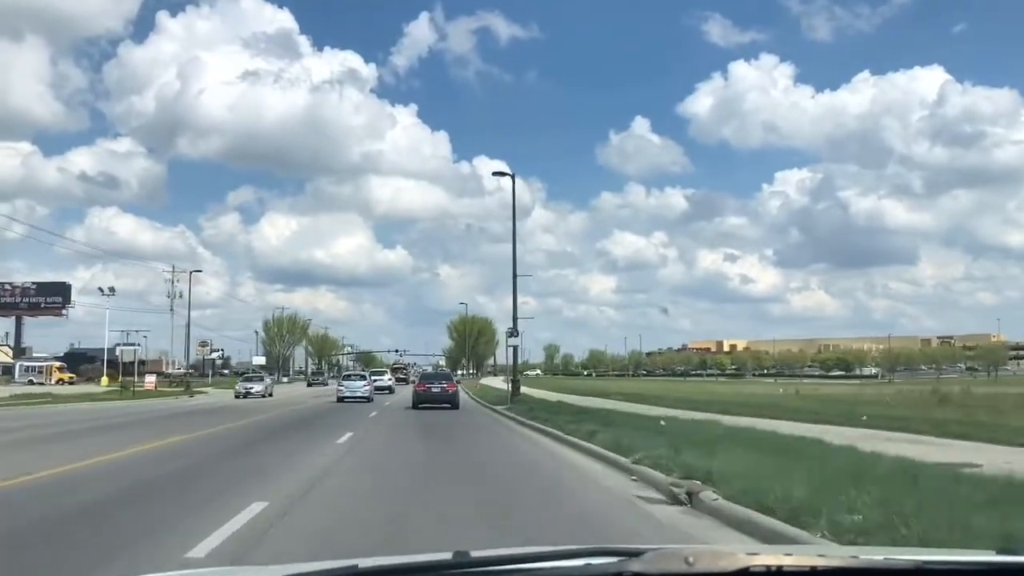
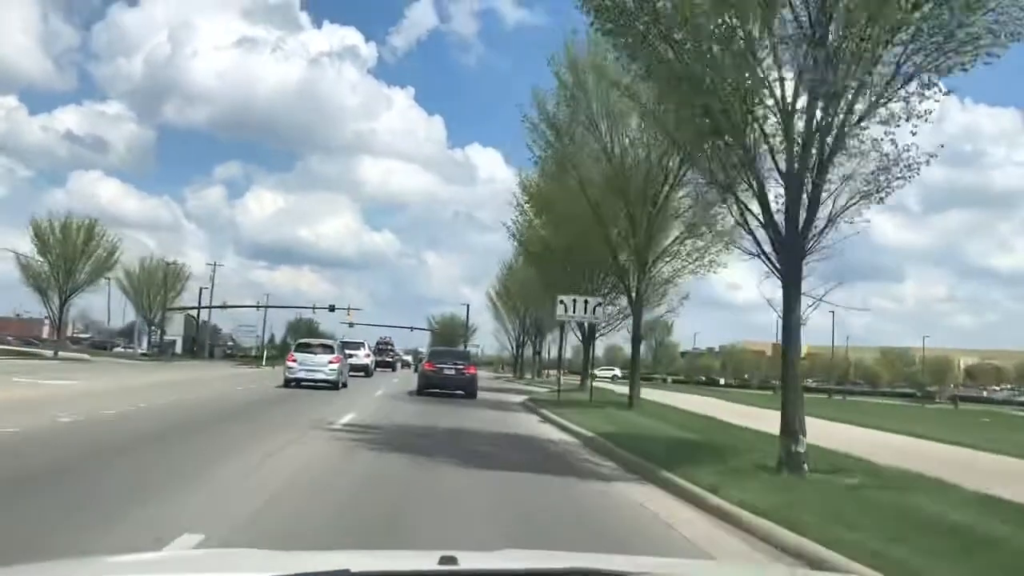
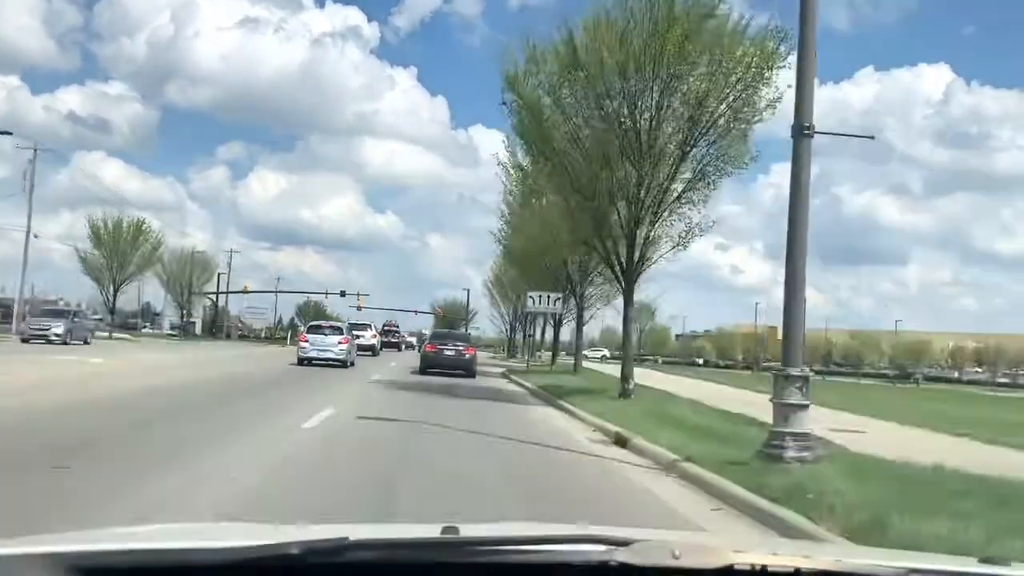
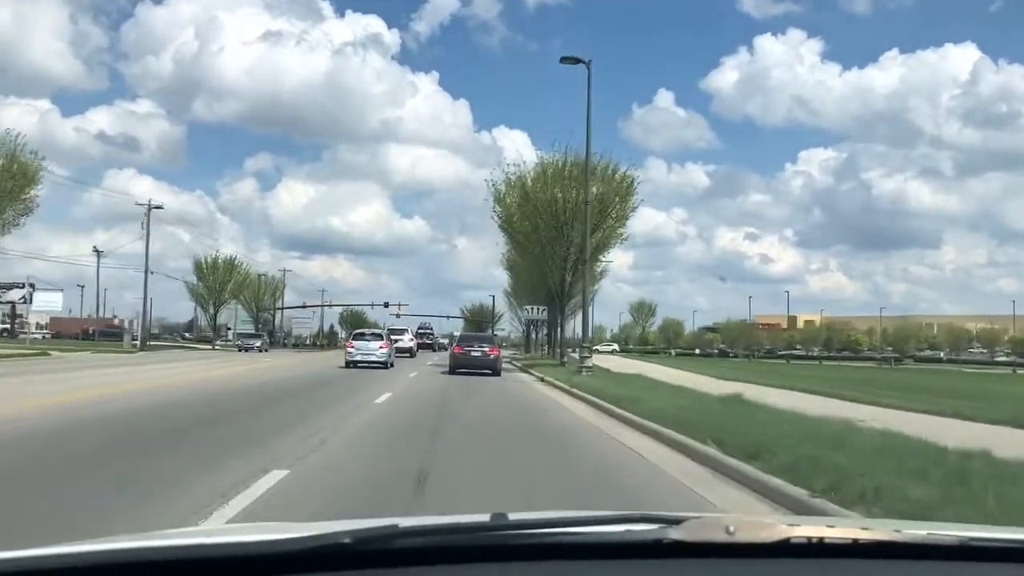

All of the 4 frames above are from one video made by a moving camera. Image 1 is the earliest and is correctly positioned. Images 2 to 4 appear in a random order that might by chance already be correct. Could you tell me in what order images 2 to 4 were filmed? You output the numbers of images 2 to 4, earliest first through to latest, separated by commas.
4, 3, 2
